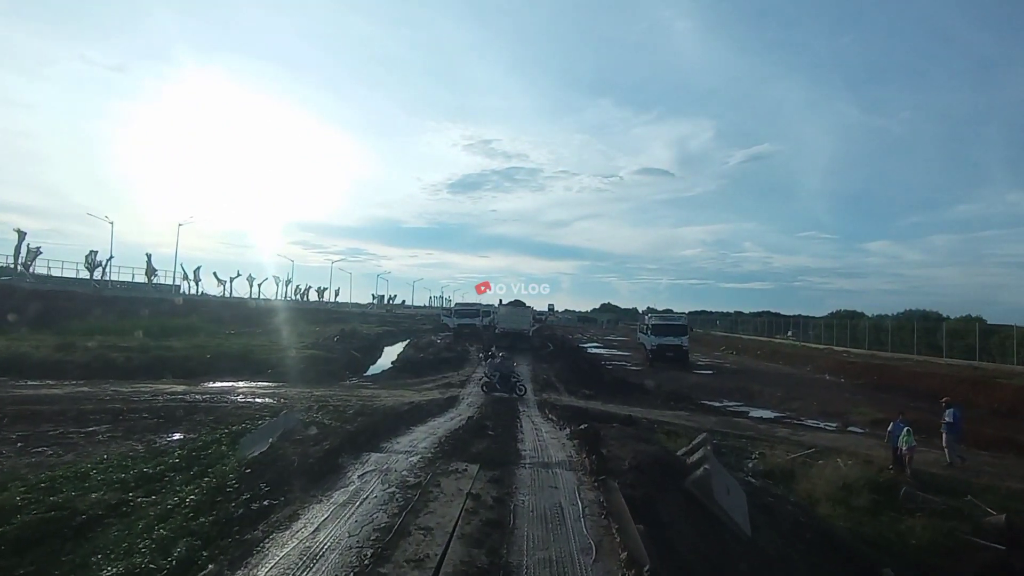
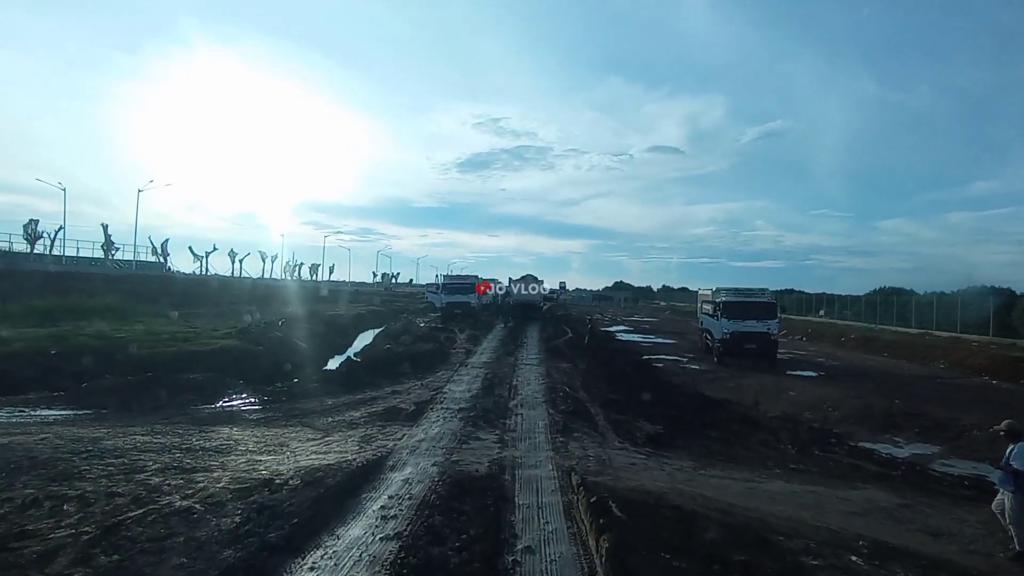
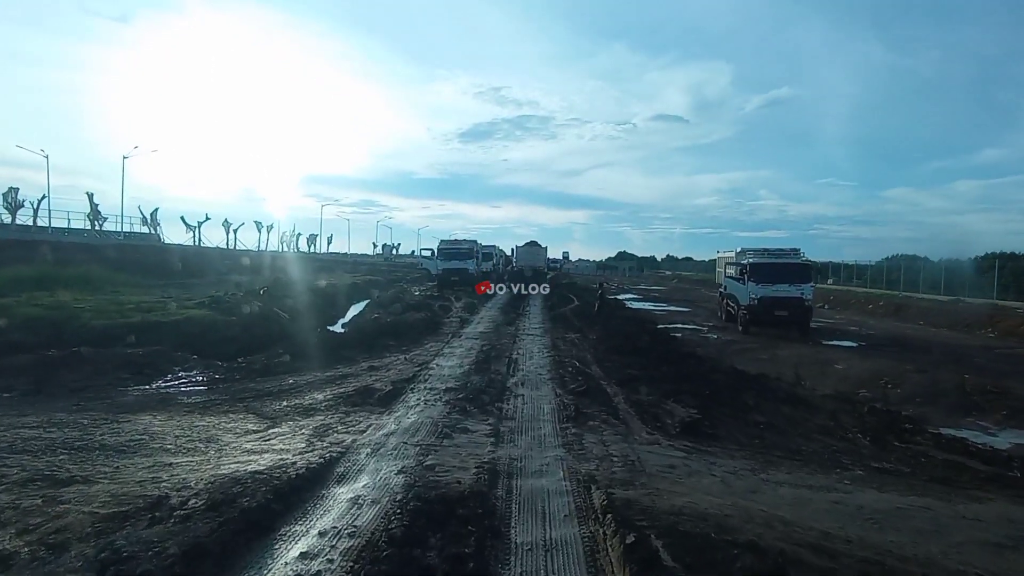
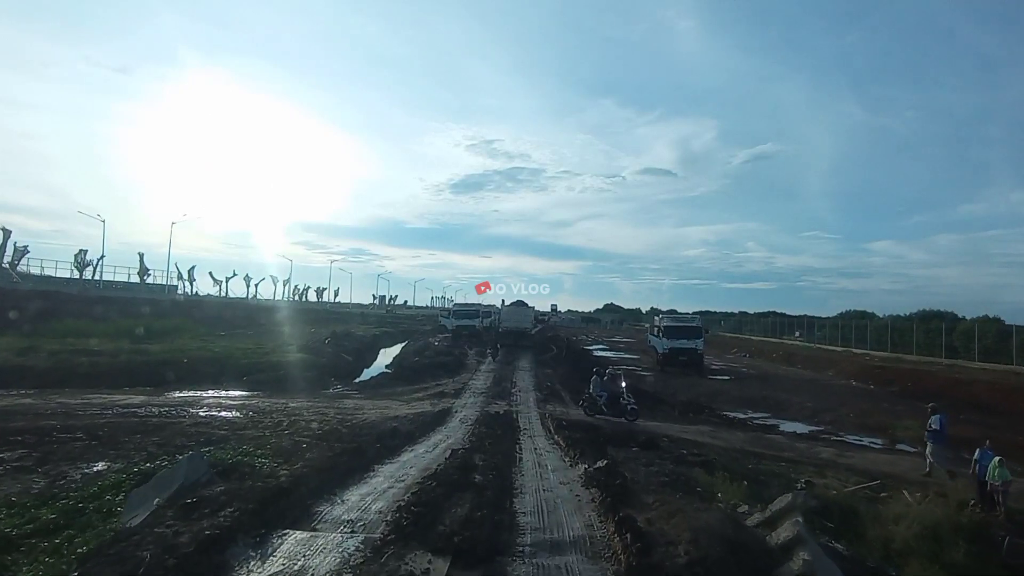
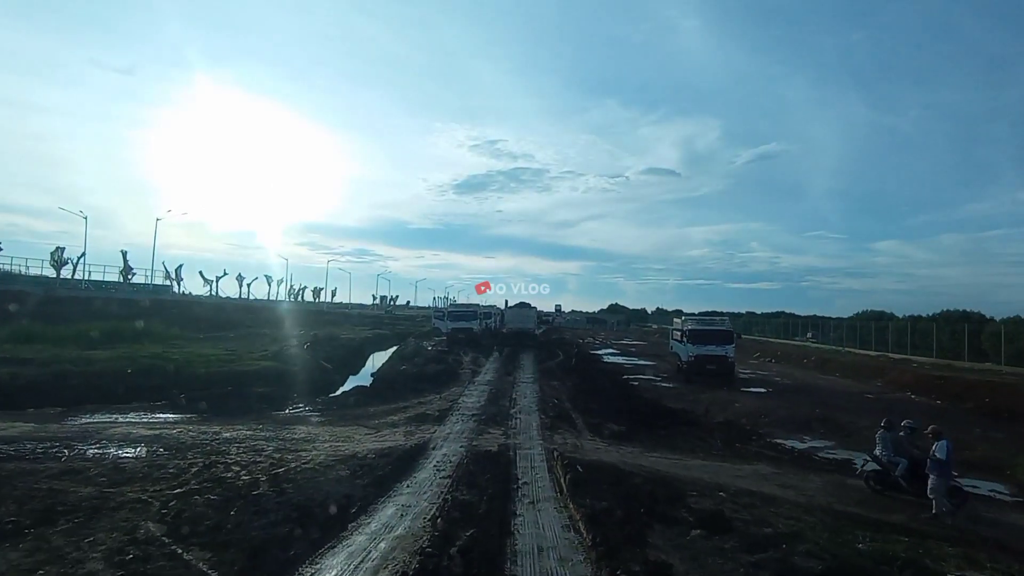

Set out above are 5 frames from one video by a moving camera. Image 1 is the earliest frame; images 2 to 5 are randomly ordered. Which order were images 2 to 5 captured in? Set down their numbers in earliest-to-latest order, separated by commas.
4, 5, 2, 3
